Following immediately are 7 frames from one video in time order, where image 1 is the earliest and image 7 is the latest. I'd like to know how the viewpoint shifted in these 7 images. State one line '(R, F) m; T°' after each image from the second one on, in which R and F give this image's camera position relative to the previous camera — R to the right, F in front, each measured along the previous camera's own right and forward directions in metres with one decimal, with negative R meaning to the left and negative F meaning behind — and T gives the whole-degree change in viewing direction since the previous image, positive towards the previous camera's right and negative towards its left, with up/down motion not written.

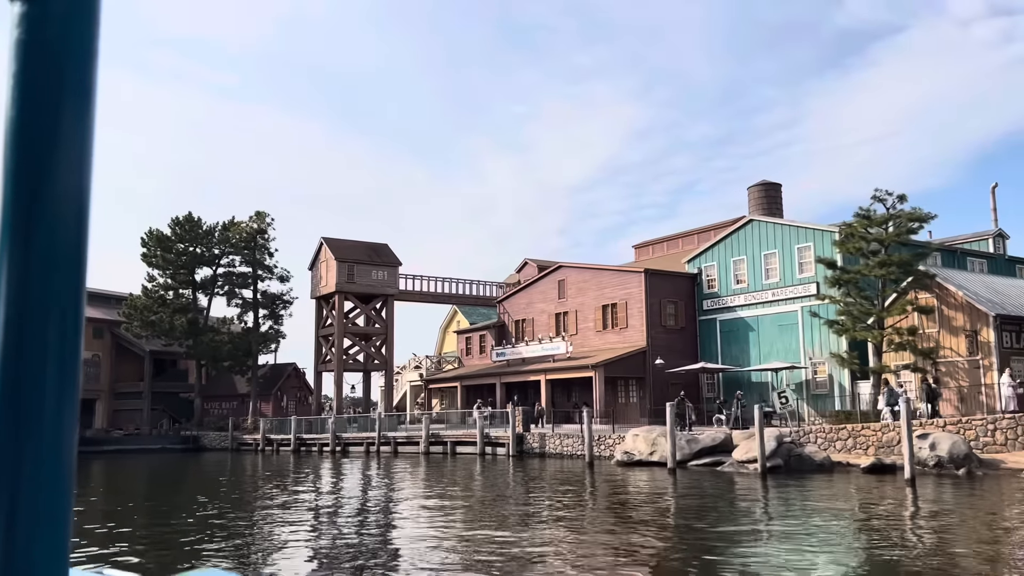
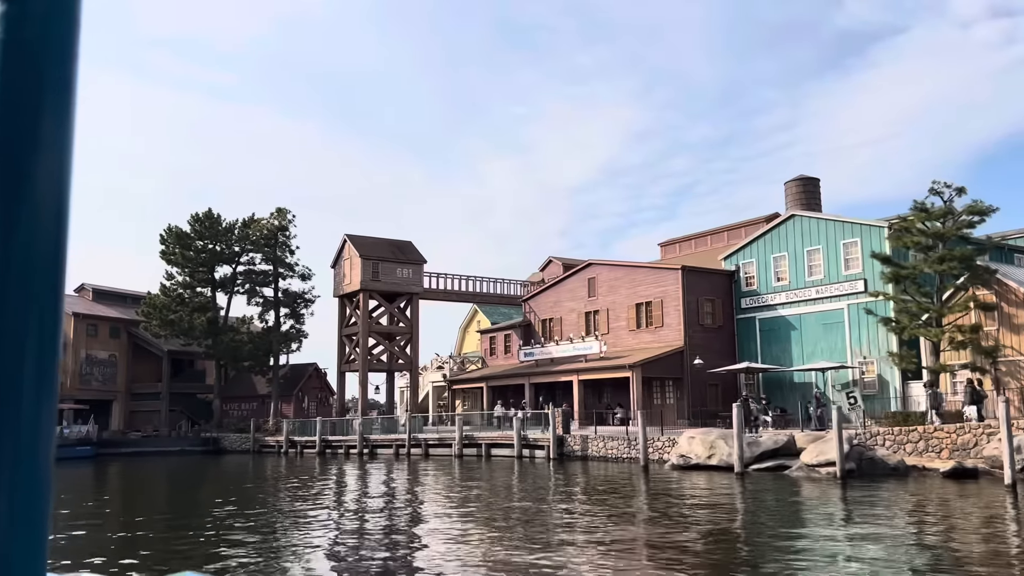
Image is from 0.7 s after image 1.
(-1.4, +1.2) m; 0°
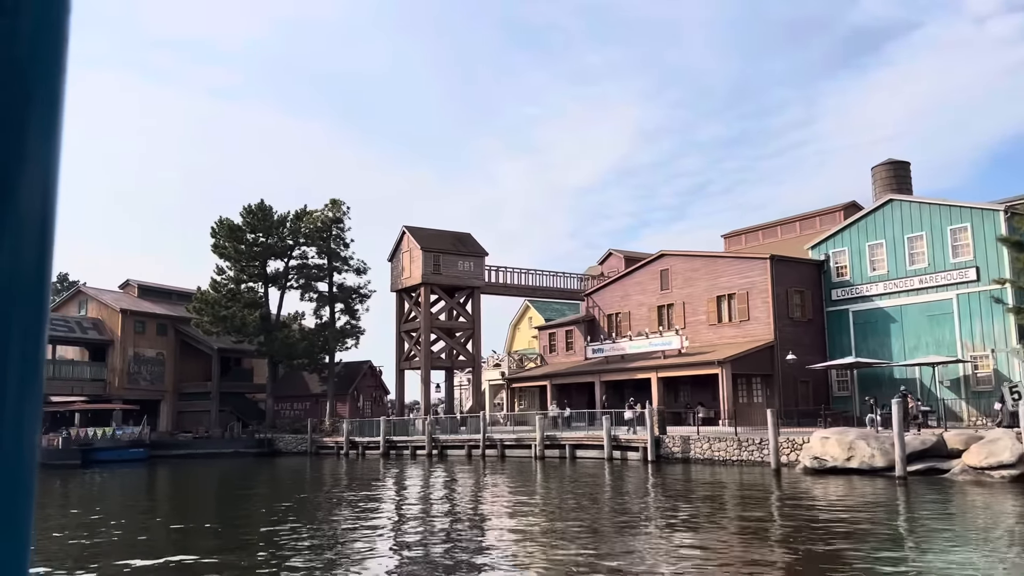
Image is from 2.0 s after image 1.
(-2.6, +2.1) m; -1°
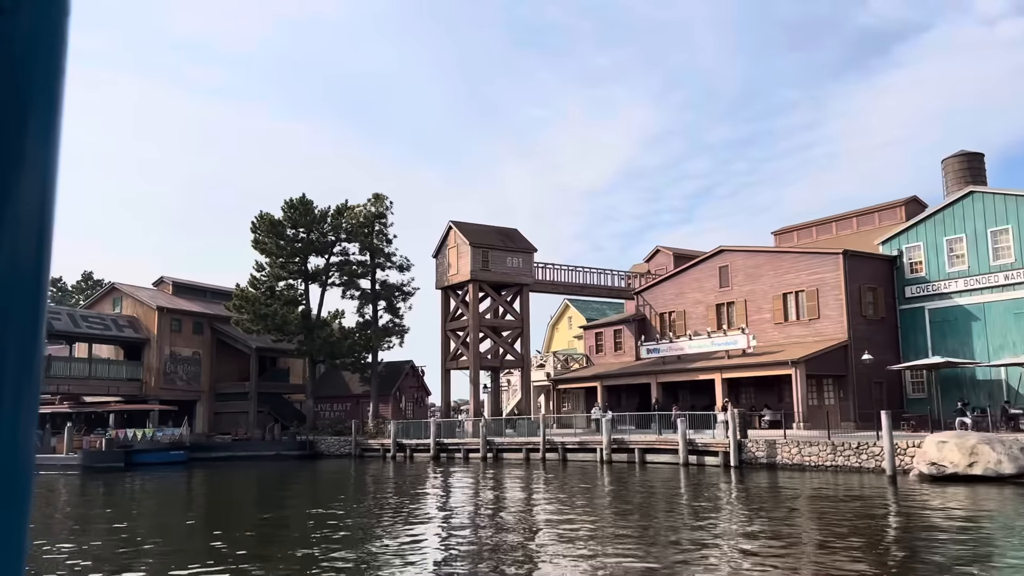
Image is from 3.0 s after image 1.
(-2.1, +1.5) m; -1°
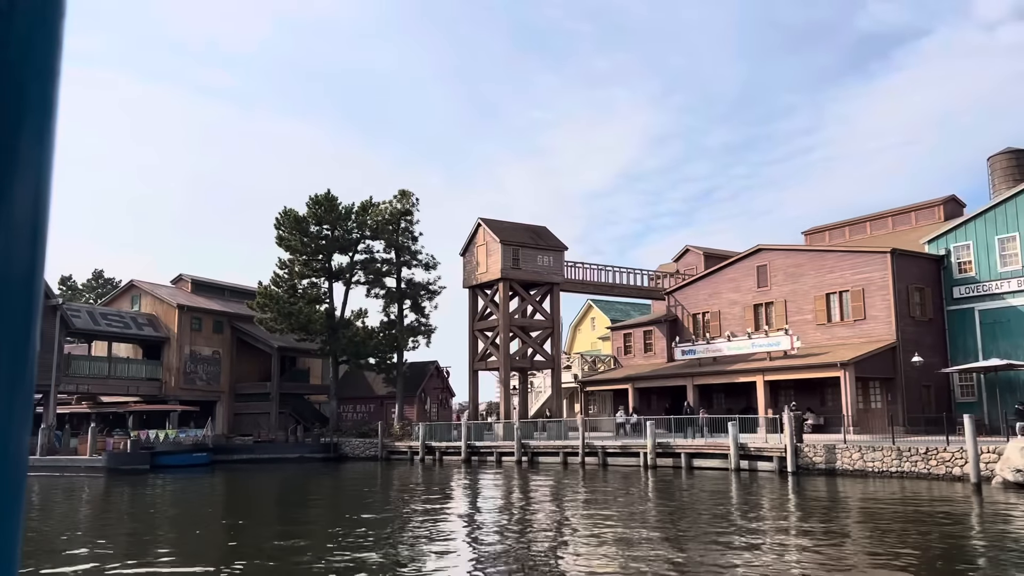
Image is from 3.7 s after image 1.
(-1.4, +1.1) m; 0°
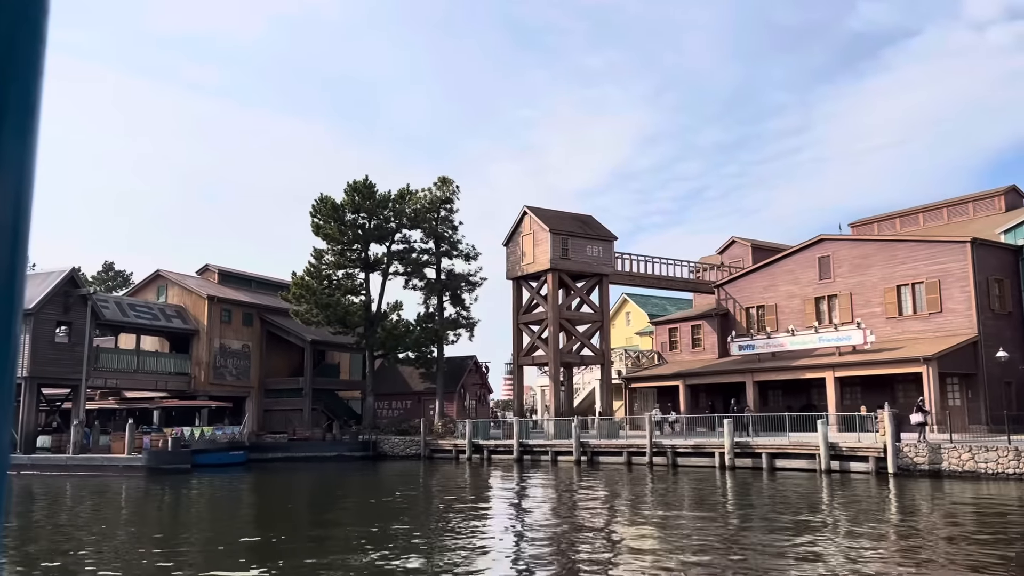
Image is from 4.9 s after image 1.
(-2.5, +1.8) m; 0°
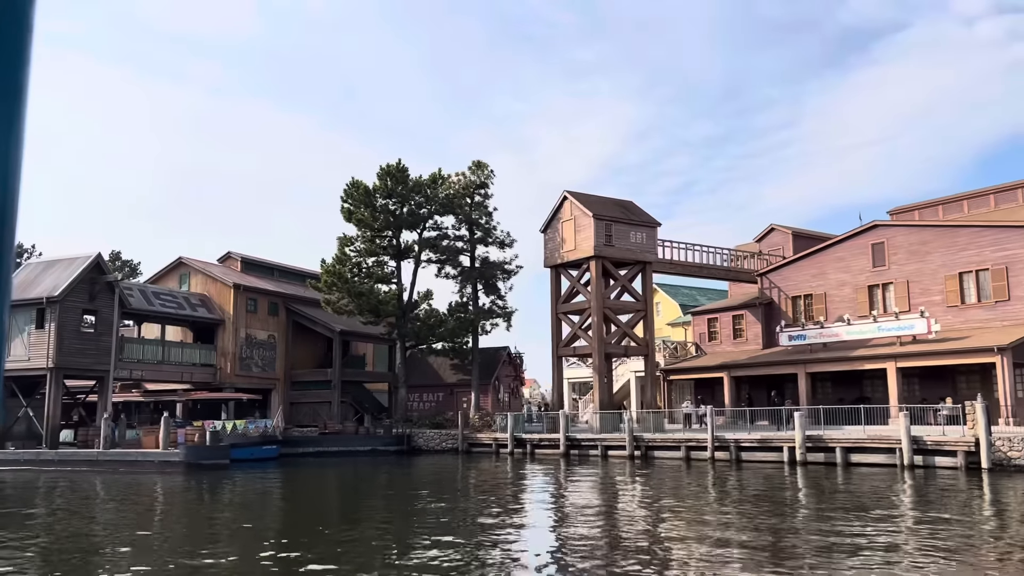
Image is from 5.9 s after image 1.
(-2.1, +1.5) m; +1°
